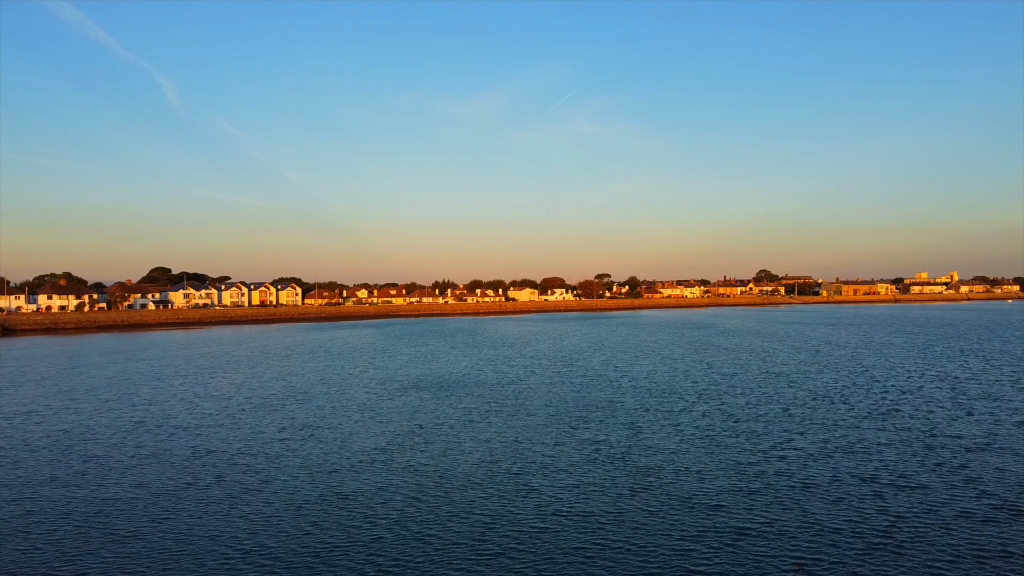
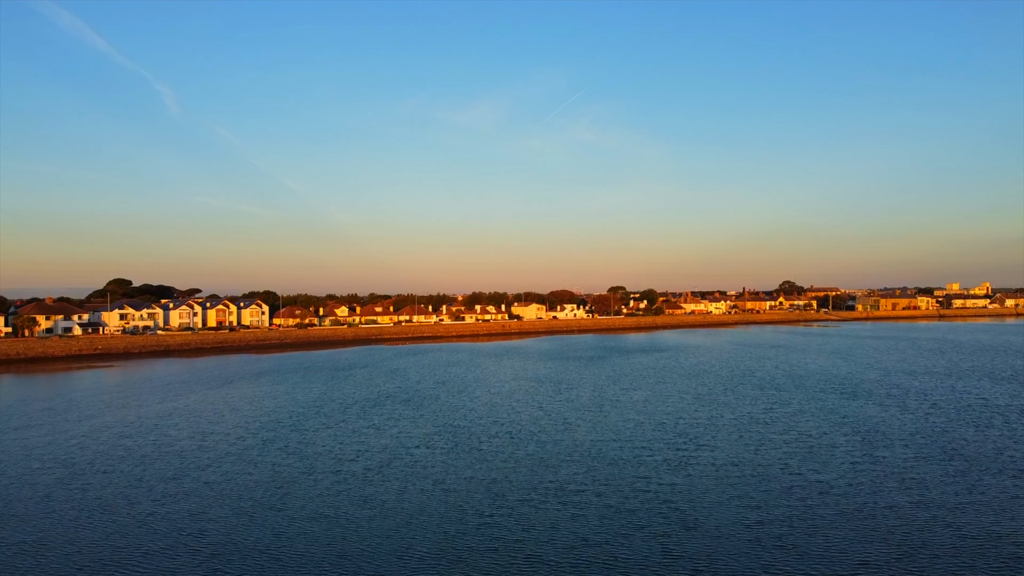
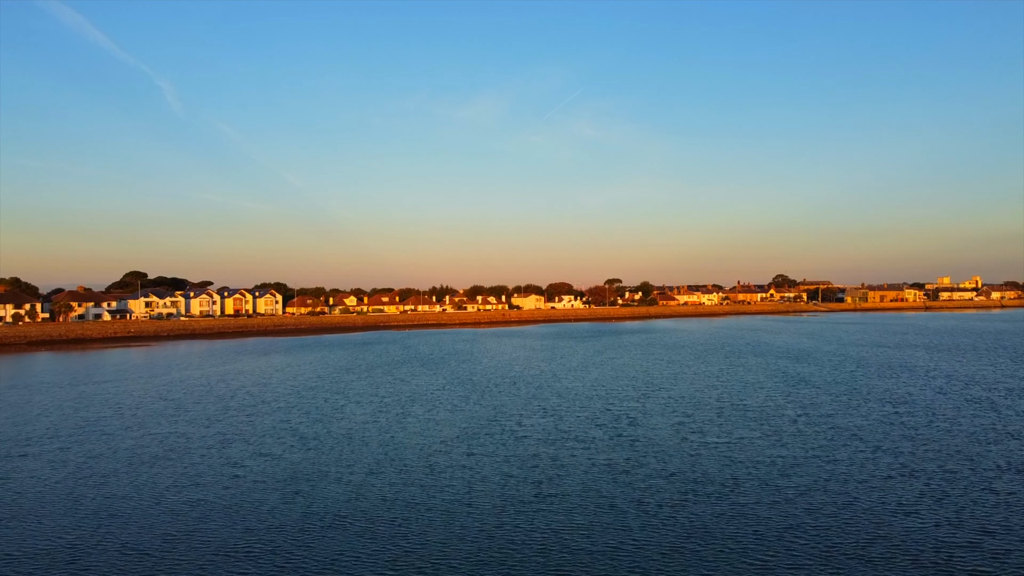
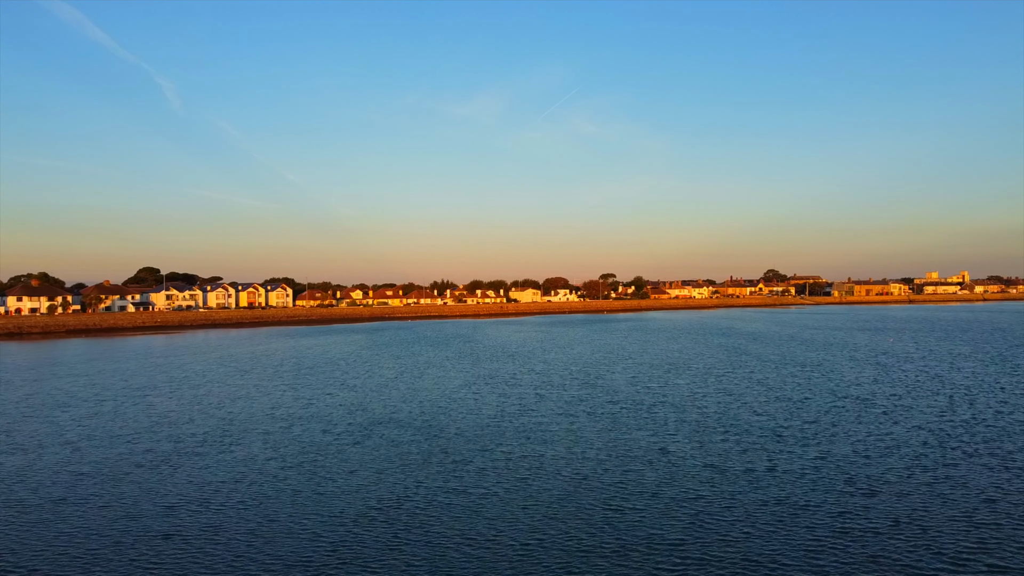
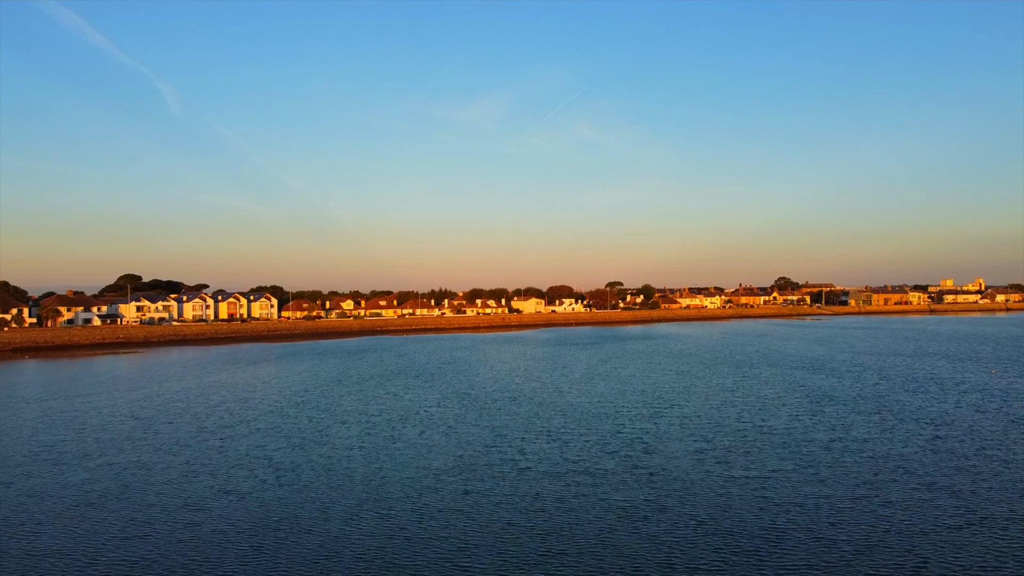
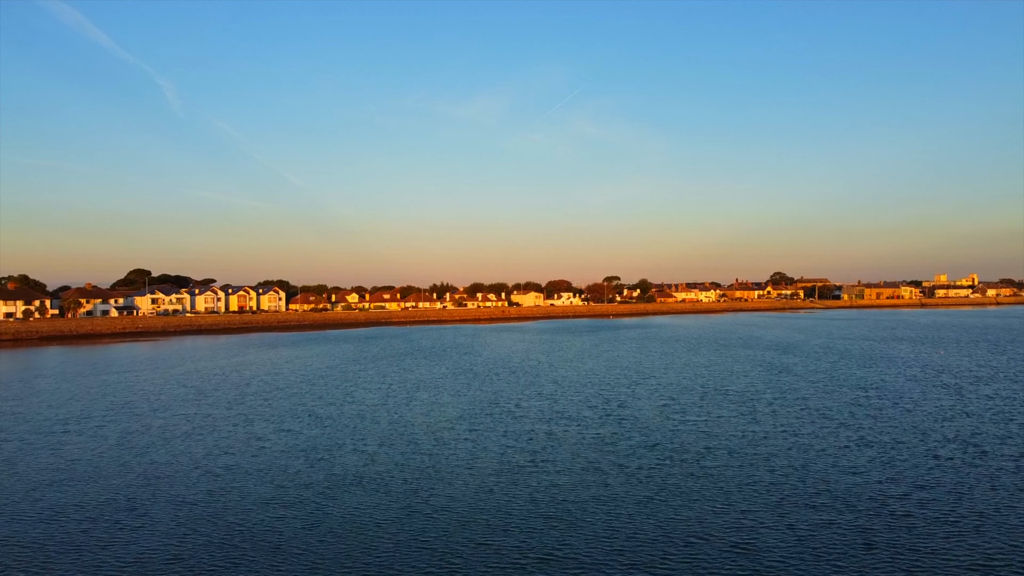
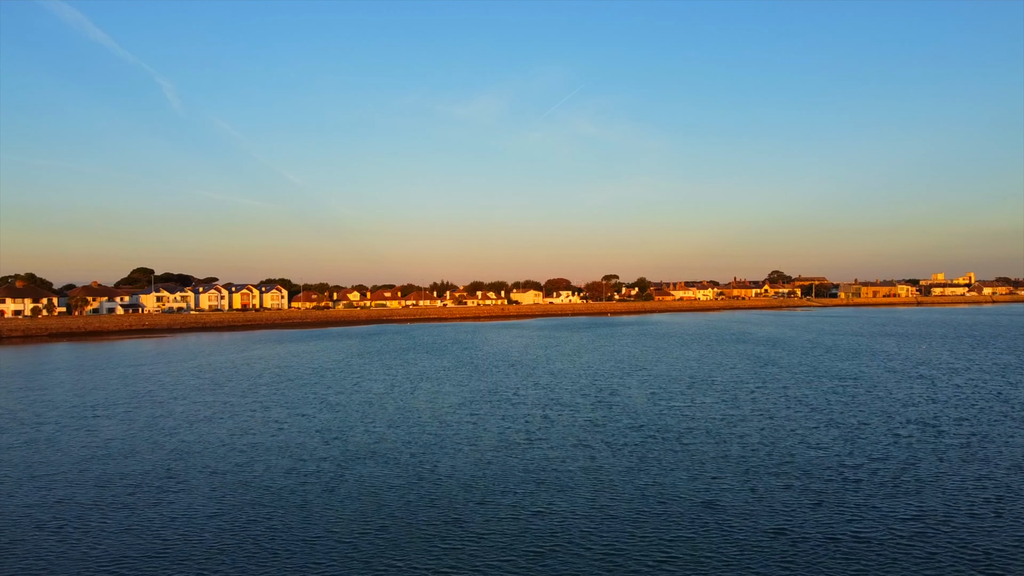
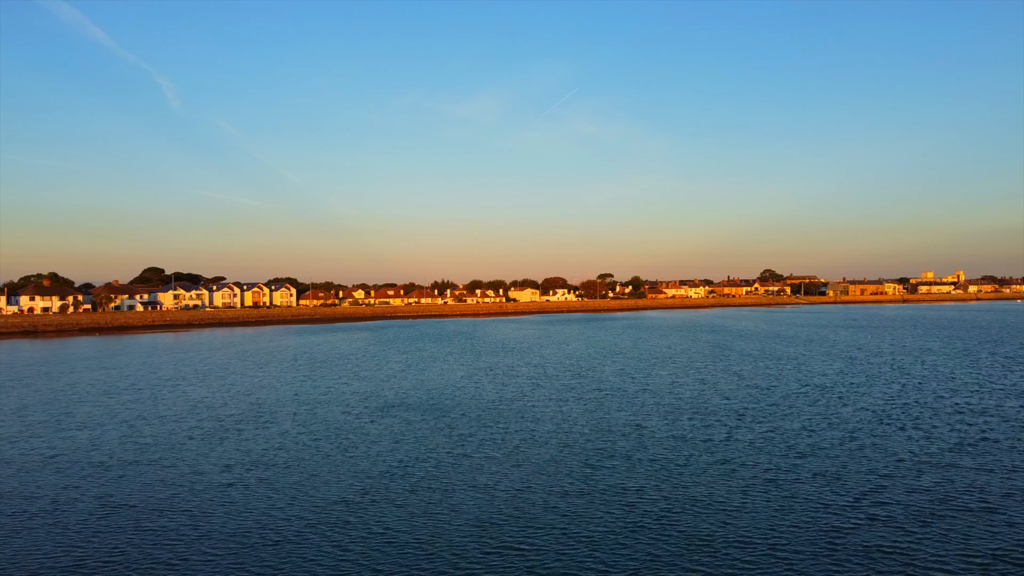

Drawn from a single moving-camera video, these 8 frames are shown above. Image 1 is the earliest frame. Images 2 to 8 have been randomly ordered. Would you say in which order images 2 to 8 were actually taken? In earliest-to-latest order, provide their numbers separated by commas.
8, 4, 7, 6, 3, 5, 2
